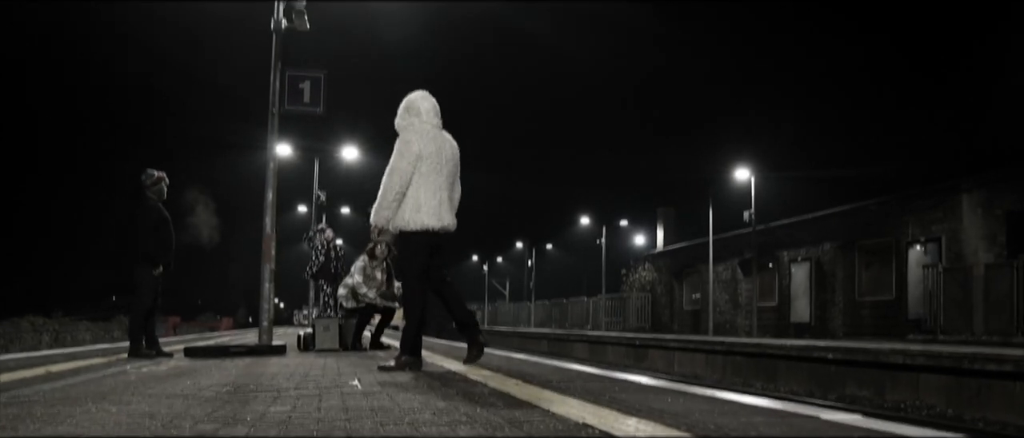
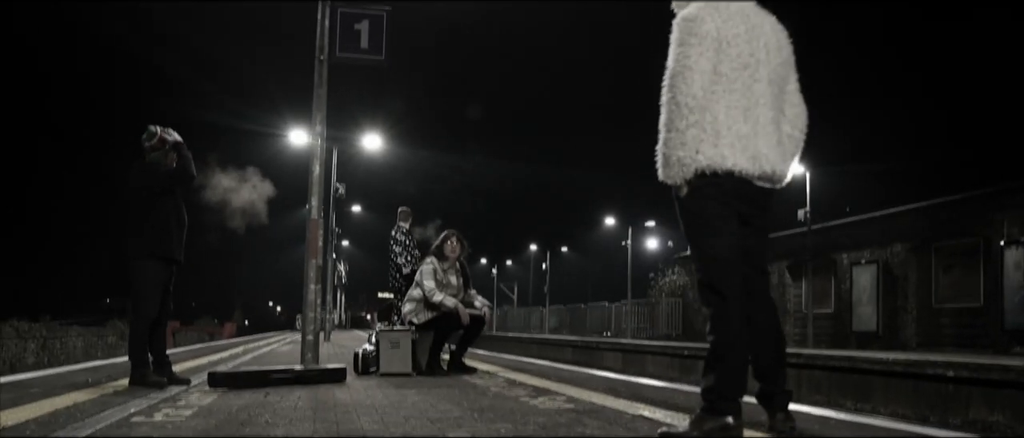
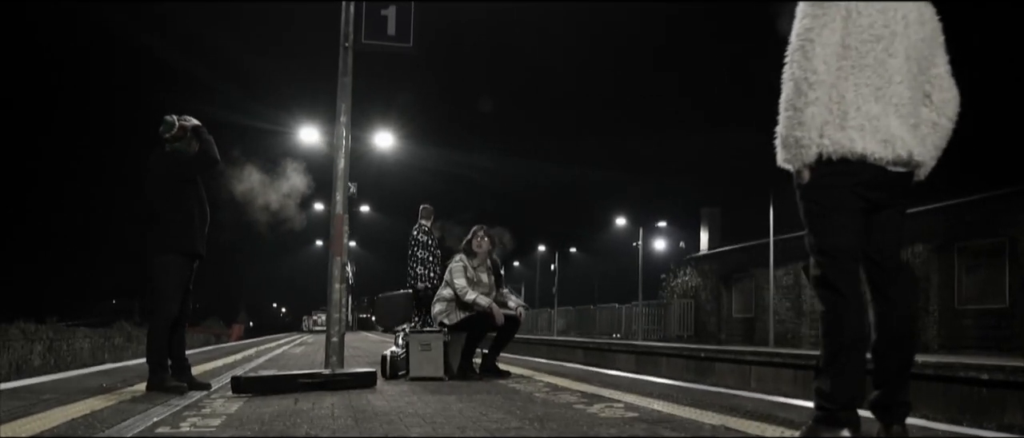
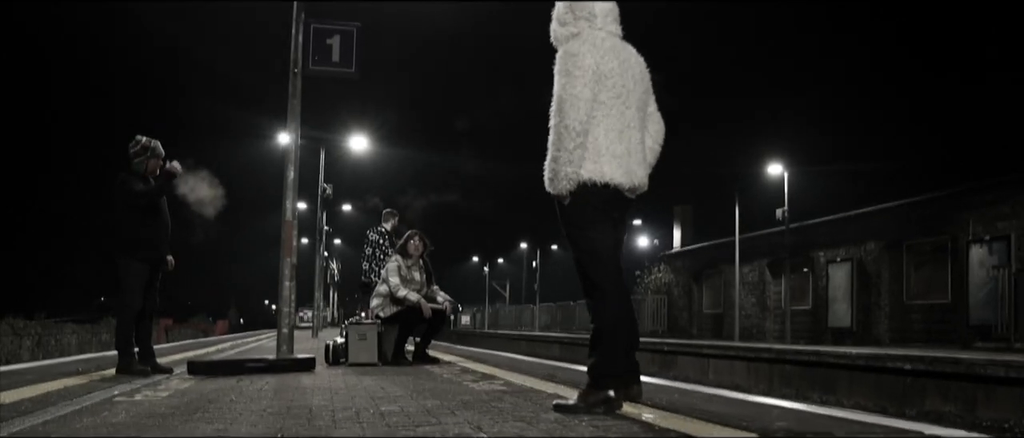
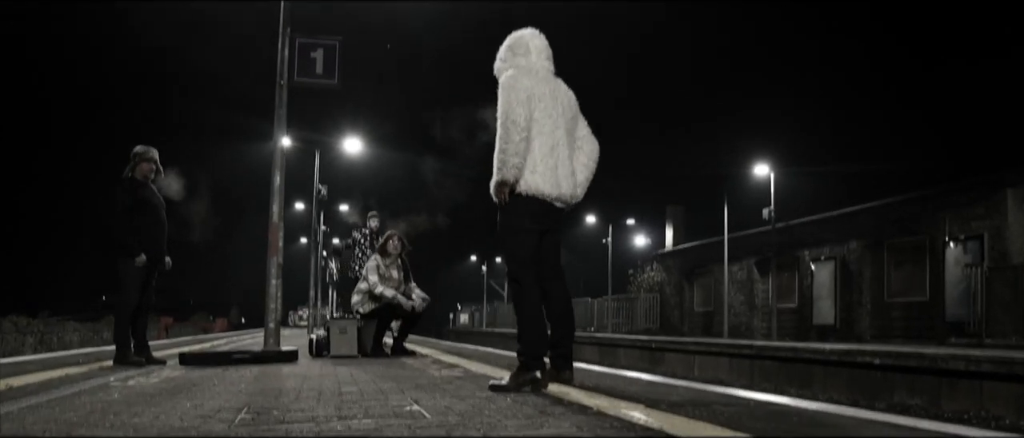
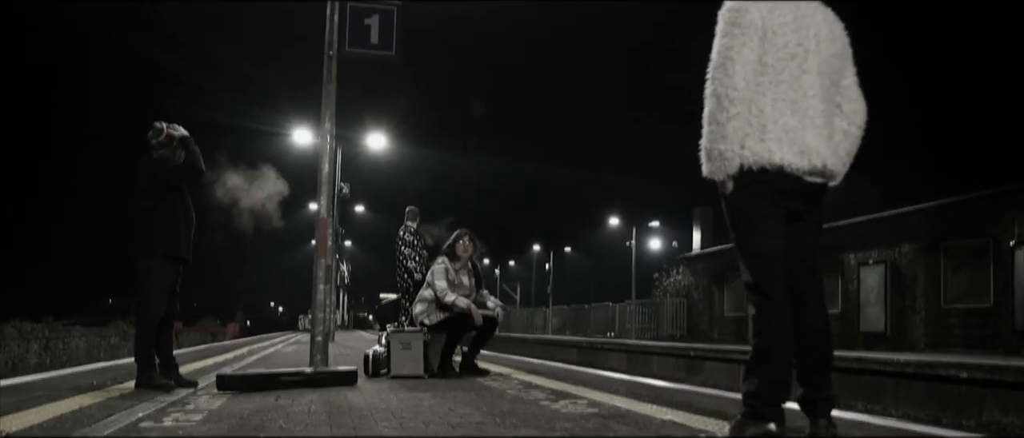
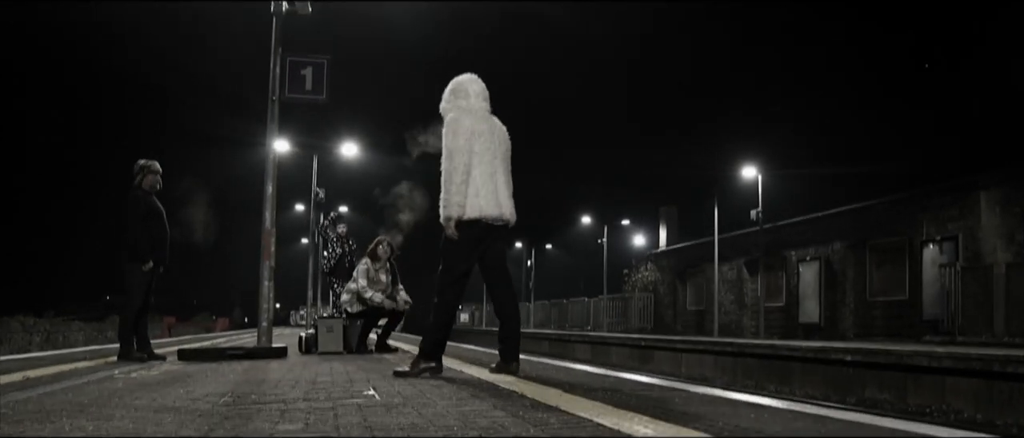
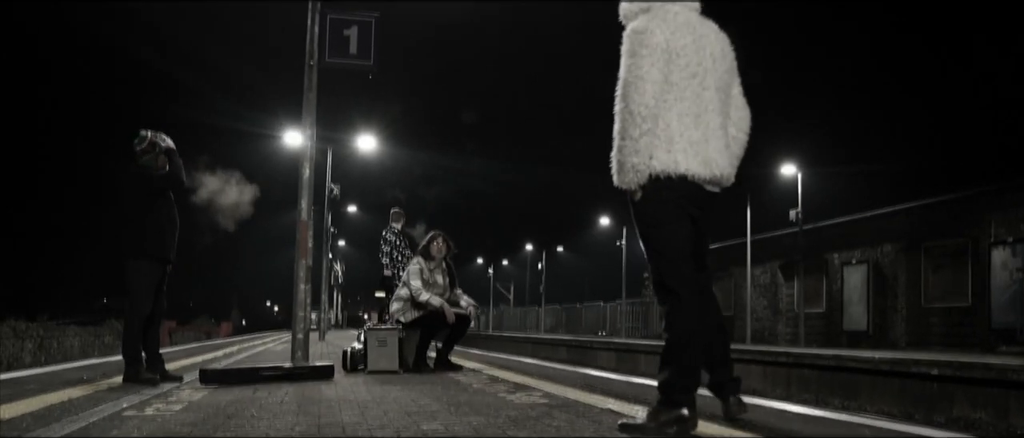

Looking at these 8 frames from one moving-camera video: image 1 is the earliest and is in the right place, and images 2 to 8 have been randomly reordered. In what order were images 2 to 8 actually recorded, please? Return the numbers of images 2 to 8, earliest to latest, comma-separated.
7, 5, 4, 8, 2, 6, 3
